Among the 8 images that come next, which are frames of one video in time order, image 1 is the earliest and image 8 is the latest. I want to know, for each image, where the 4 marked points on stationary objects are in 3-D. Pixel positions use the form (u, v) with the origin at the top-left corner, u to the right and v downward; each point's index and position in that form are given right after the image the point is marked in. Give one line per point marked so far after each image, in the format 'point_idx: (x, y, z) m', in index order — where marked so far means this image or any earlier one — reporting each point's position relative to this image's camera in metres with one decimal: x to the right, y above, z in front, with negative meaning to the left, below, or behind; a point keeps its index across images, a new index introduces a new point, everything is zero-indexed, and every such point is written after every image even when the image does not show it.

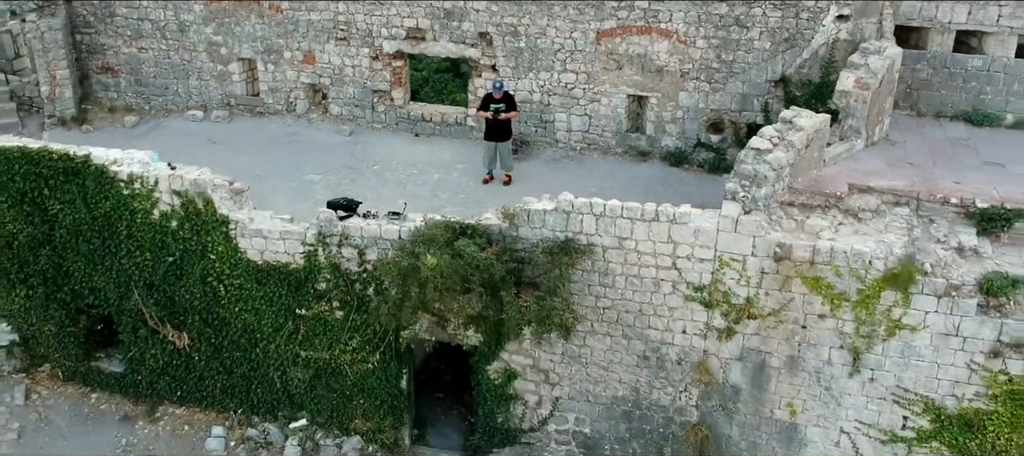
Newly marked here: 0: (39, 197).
0: (-3.6, +0.2, +7.2) m
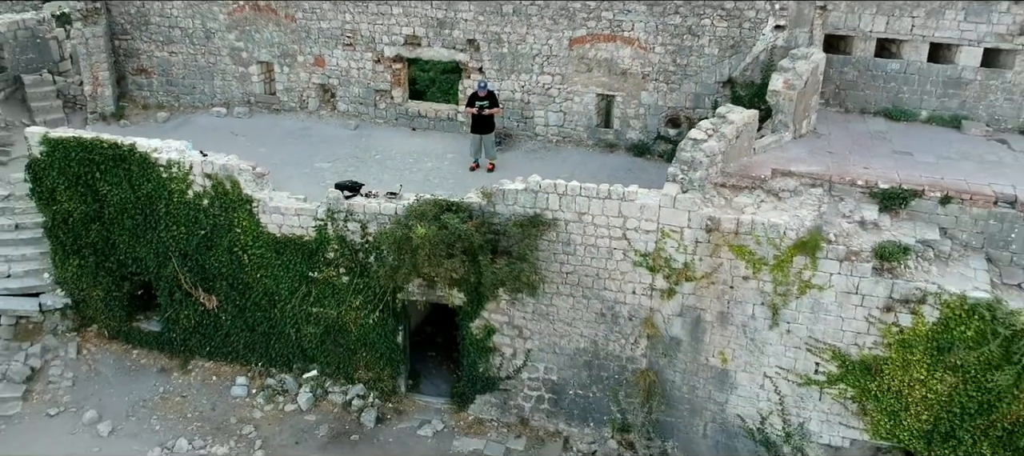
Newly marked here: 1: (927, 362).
0: (-3.7, +0.4, +8.4) m
1: (+3.1, -1.0, +6.8) m
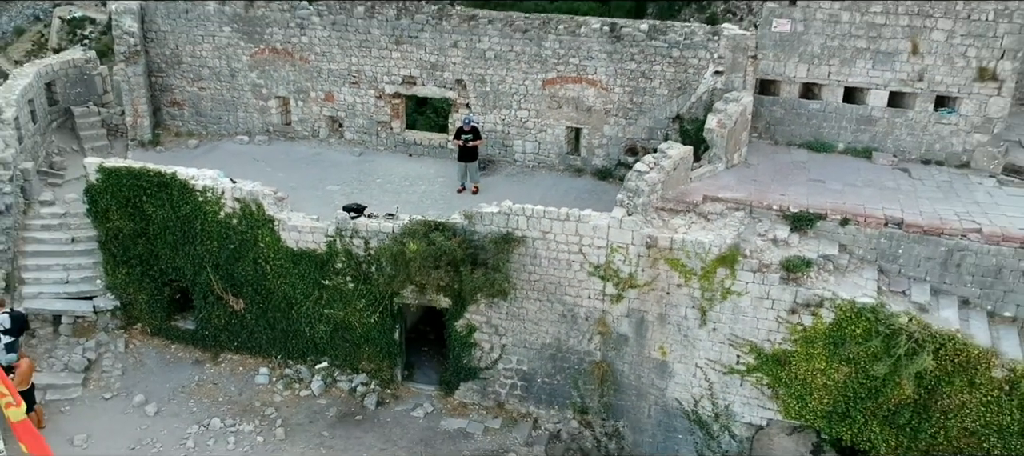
0: (-4.0, +0.3, +10.0) m
1: (+2.9, -1.1, +8.4) m
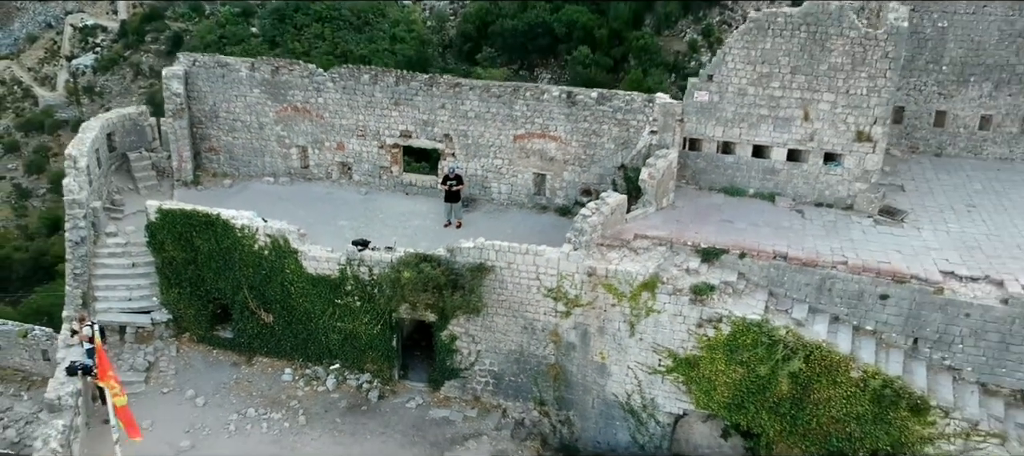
0: (-4.3, -0.1, +12.5) m
1: (+2.5, -1.5, +10.9) m
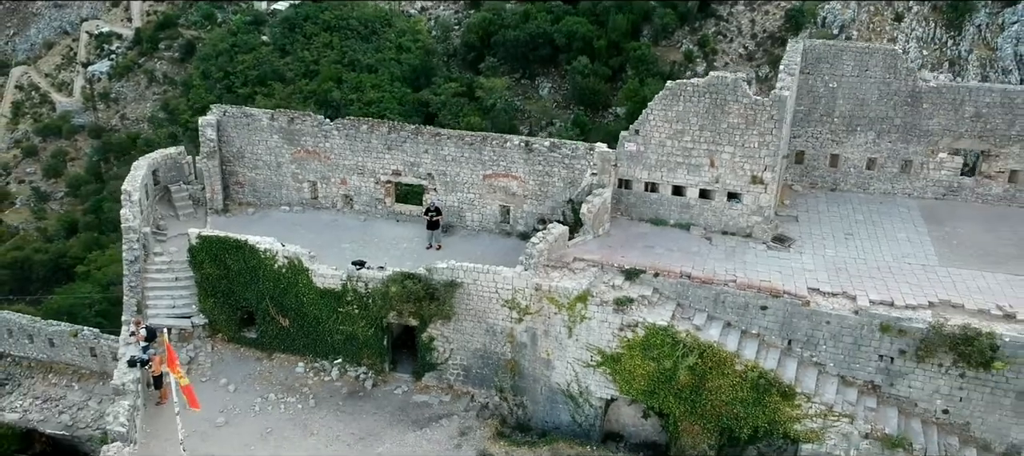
0: (-4.8, -0.5, +15.7) m
1: (+1.9, -1.9, +14.0) m
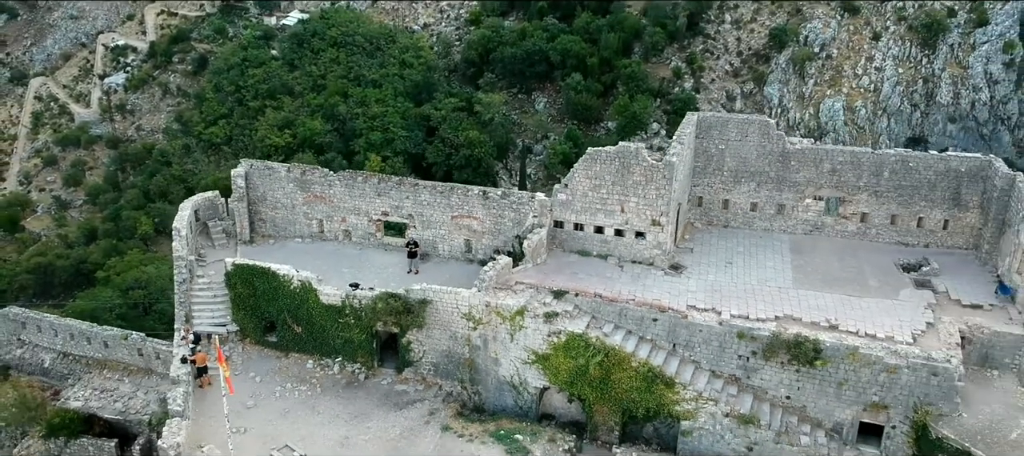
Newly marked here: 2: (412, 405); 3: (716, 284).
0: (-5.7, -1.1, +20.6) m
1: (+1.0, -2.6, +18.8) m
2: (-2.1, -3.7, +19.5) m
3: (+4.3, -1.2, +19.8) m
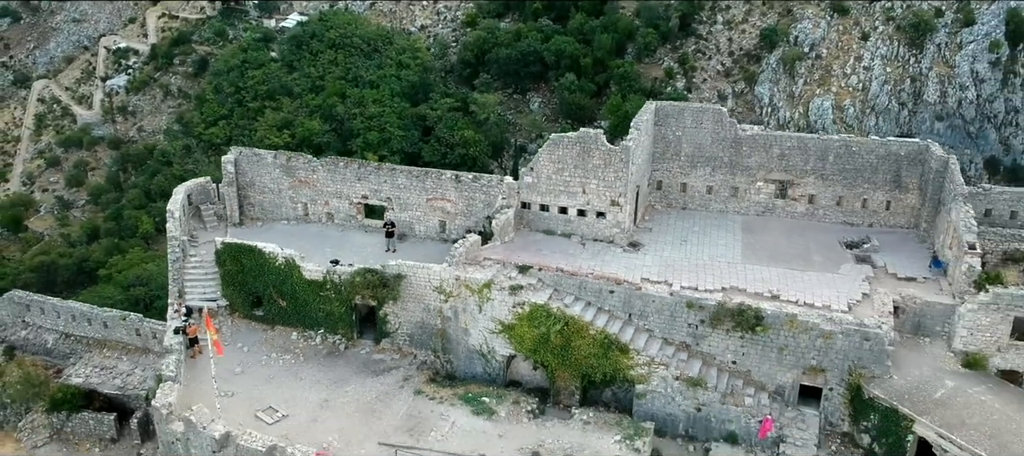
0: (-6.4, -0.7, +22.2) m
1: (+0.3, -2.1, +20.4) m
2: (-2.8, -3.2, +21.0) m
3: (+3.6, -0.7, +21.3) m
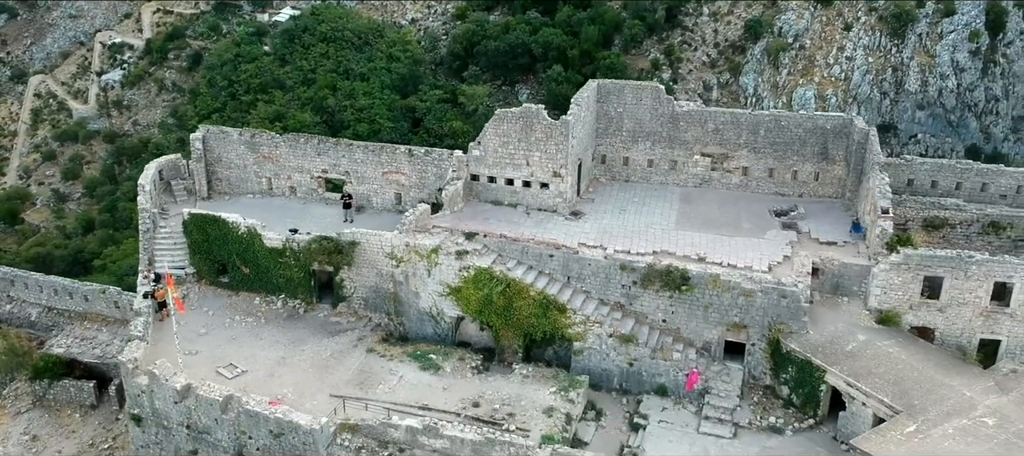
0: (-7.7, 0.0, +23.6) m
1: (-0.9, -1.4, +21.8) m
2: (-4.1, -2.5, +22.5) m
3: (+2.3, 0.0, +22.8) m
